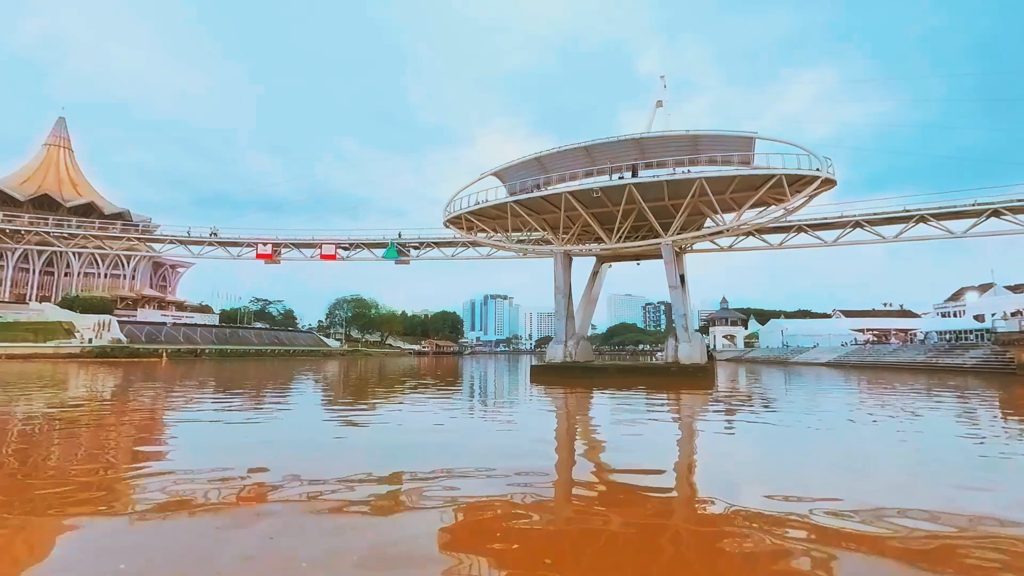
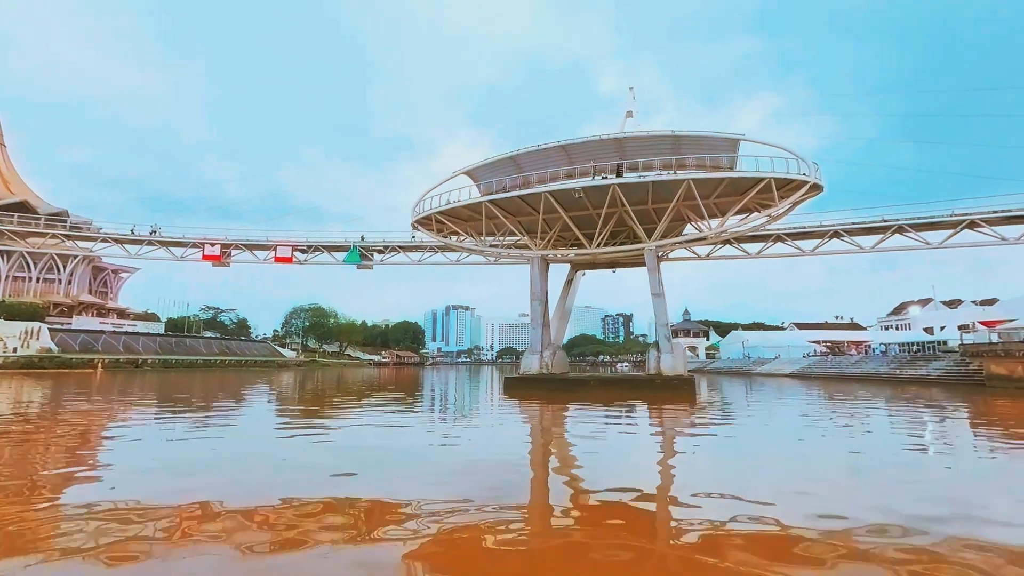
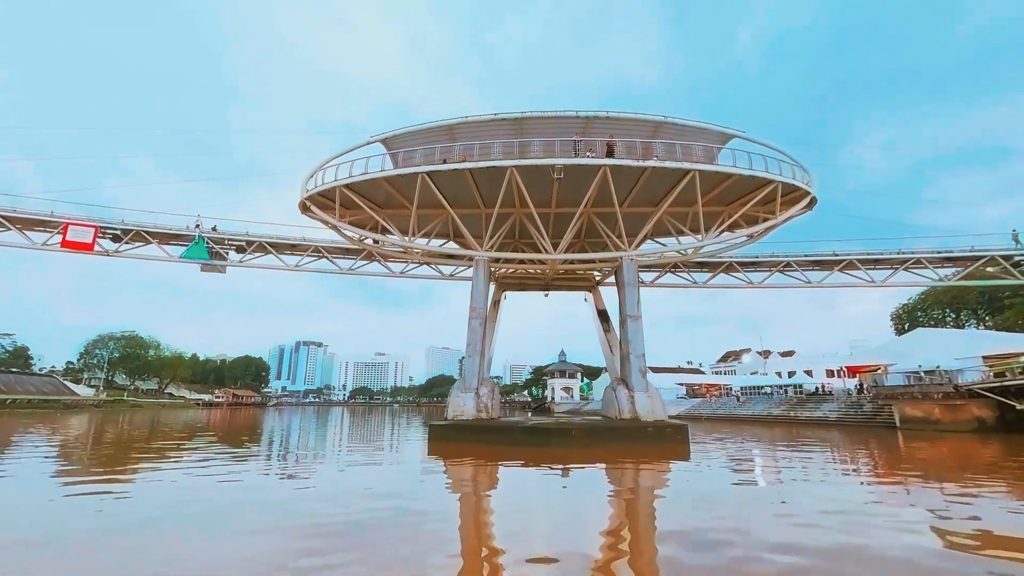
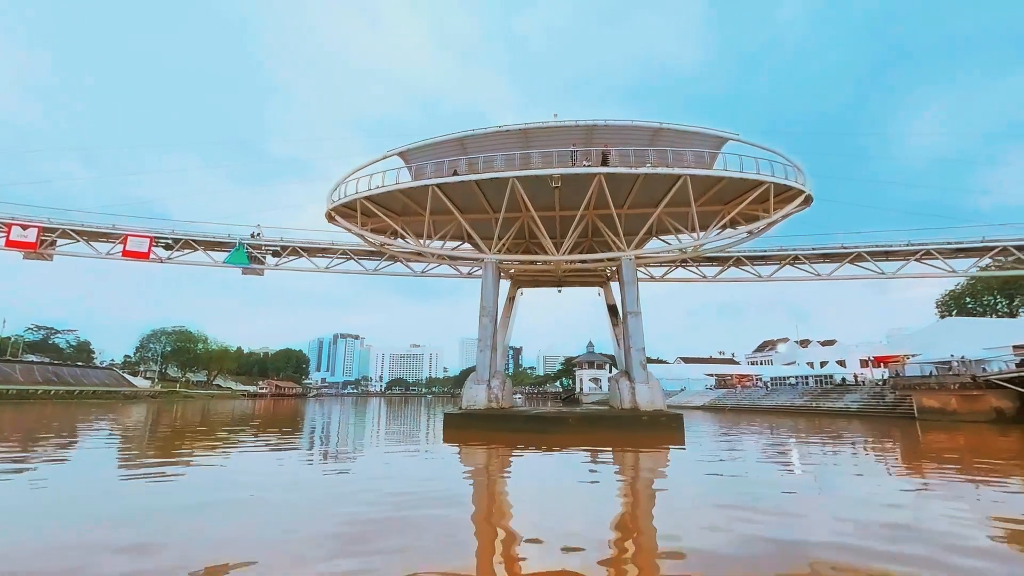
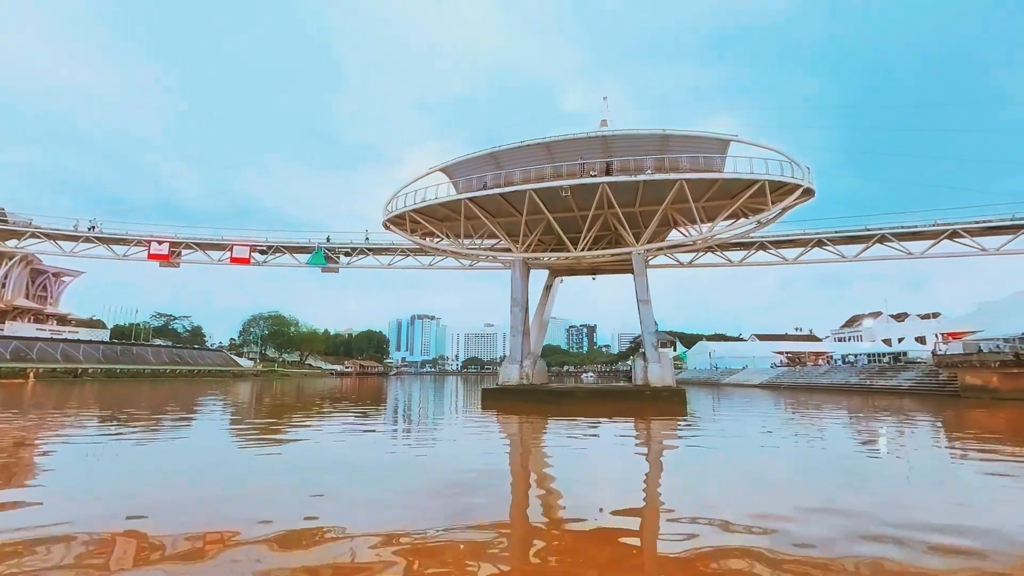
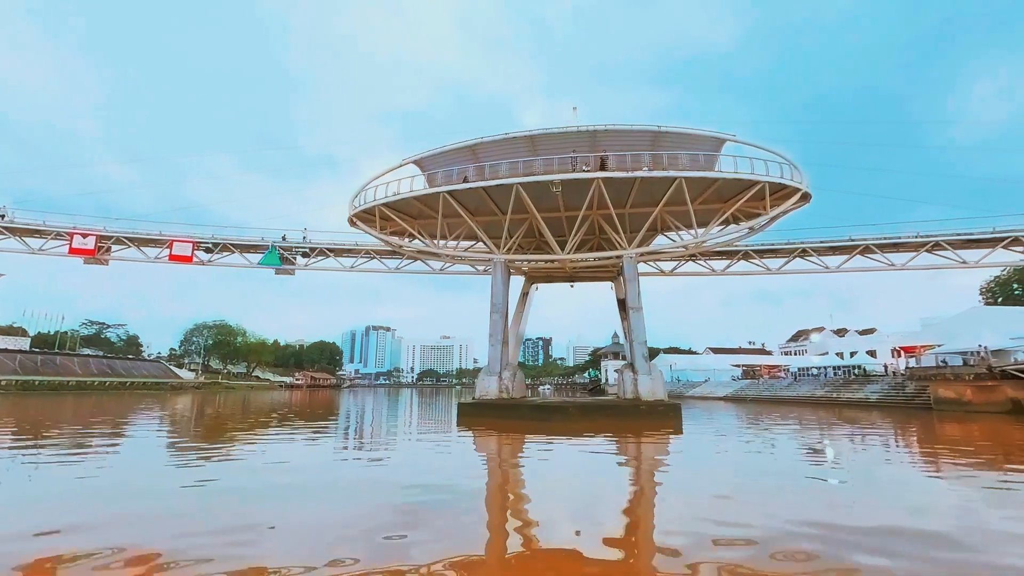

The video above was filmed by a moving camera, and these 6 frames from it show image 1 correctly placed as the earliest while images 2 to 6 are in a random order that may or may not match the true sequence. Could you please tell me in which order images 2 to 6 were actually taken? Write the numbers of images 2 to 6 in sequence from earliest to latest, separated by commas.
2, 5, 6, 4, 3
